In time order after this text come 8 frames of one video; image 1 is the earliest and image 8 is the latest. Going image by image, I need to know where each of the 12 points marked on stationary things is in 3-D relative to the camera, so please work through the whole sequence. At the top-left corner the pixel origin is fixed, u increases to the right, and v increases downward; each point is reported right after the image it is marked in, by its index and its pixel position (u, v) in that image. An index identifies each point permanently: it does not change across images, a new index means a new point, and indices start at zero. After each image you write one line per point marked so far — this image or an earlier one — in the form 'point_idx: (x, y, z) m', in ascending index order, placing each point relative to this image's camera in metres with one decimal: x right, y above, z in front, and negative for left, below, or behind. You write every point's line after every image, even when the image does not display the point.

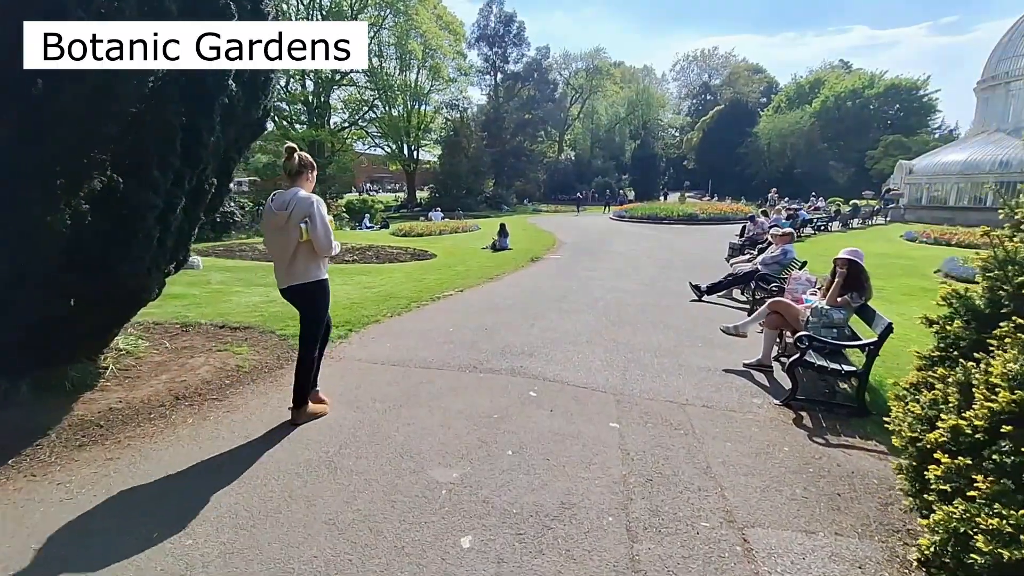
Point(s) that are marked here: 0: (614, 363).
0: (+1.2, -0.9, +6.0) m
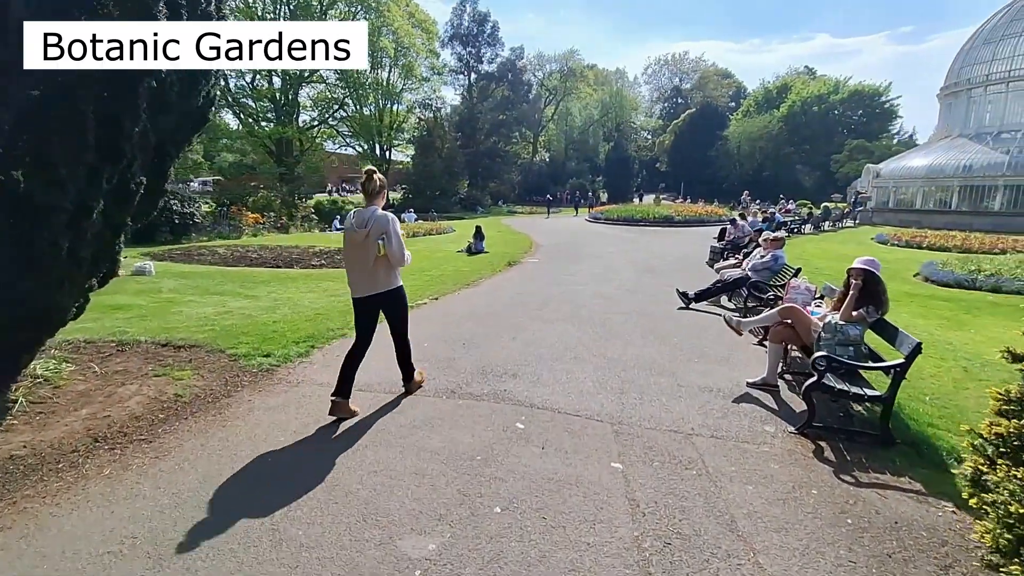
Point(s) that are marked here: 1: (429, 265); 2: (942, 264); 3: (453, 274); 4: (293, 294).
0: (+1.0, -1.0, +5.4) m
1: (-2.6, +0.7, +16.0) m
2: (+11.8, +0.7, +14.1) m
3: (-1.6, +0.4, +13.9) m
4: (-4.6, -0.1, +11.0) m
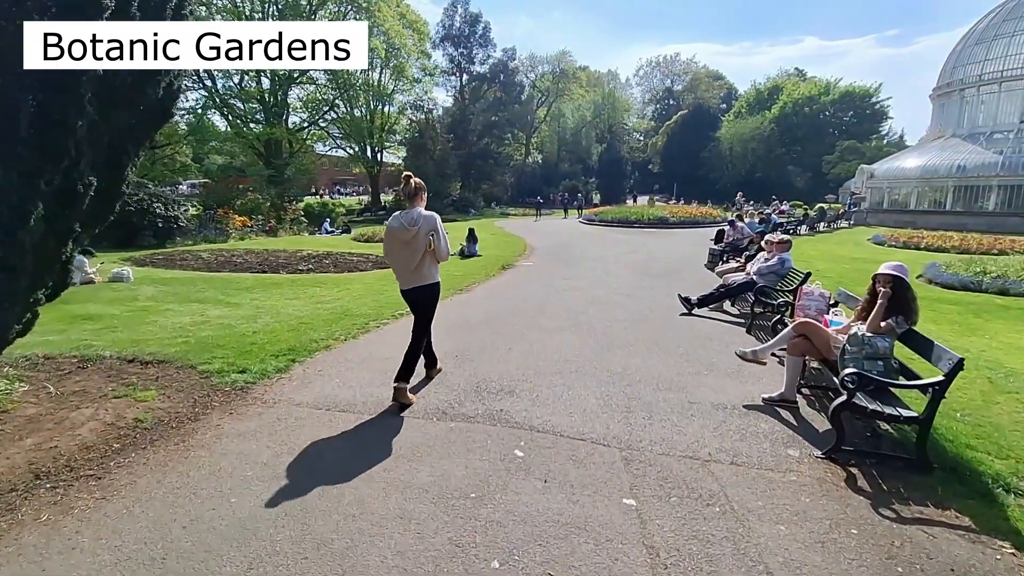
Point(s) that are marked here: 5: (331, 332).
0: (+1.0, -1.1, +4.9) m
1: (-2.7, +0.6, +15.5) m
2: (+11.6, +0.6, +13.8) m
3: (-1.7, +0.2, +13.4) m
4: (-4.7, -0.3, +10.5) m
5: (-2.7, -0.7, +7.7) m
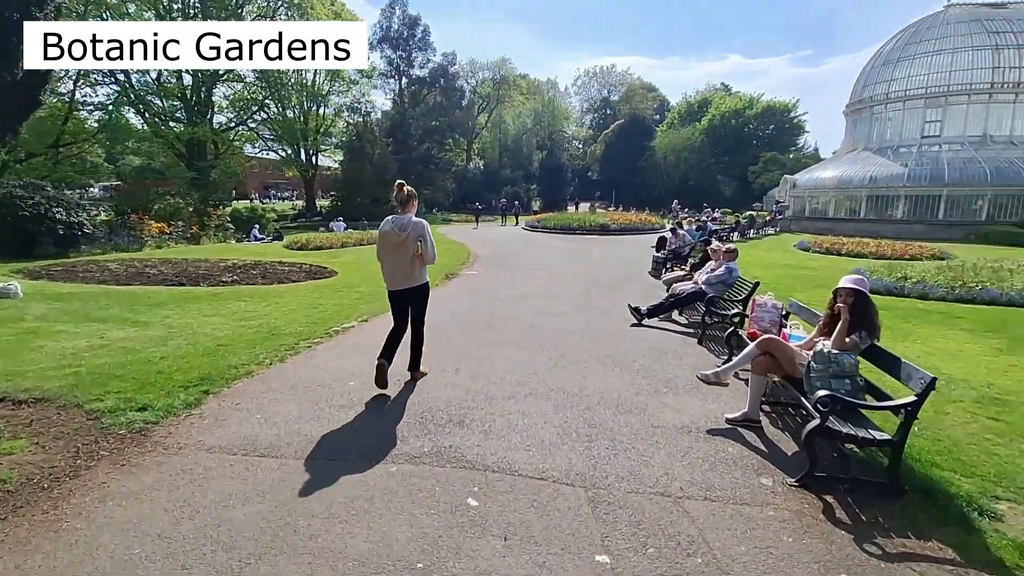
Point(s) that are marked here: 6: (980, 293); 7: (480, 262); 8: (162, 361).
0: (+0.5, -1.3, +4.5) m
1: (-4.4, +0.2, +14.6) m
2: (+10.1, +0.5, +14.6) m
3: (-3.1, 0.0, +12.7) m
4: (-5.8, -0.6, +9.4) m
5: (-3.5, -0.9, +6.9) m
6: (+10.7, -0.1, +11.8) m
7: (-1.1, +0.9, +17.9) m
8: (-4.4, -0.9, +6.5) m
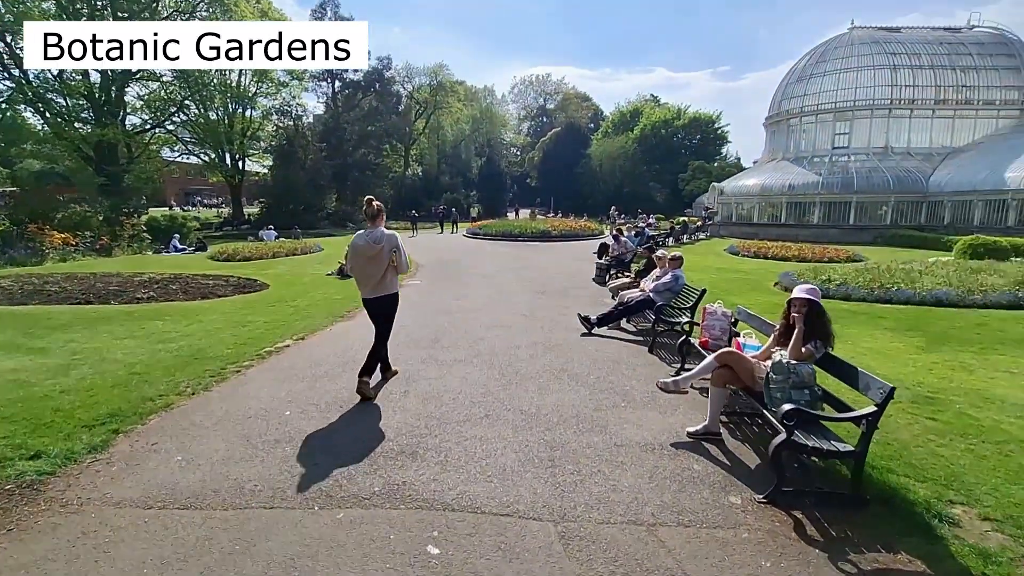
0: (+0.2, -1.4, +4.3) m
1: (-5.8, -0.1, +13.8) m
2: (+8.5, +0.4, +15.4) m
3: (-4.4, -0.4, +12.0) m
4: (-6.6, -0.9, +8.4) m
5: (-4.0, -1.1, +6.2) m
6: (+9.4, -0.1, +12.7) m
7: (-3.1, +0.6, +17.4) m
8: (-4.9, -1.2, +5.7) m
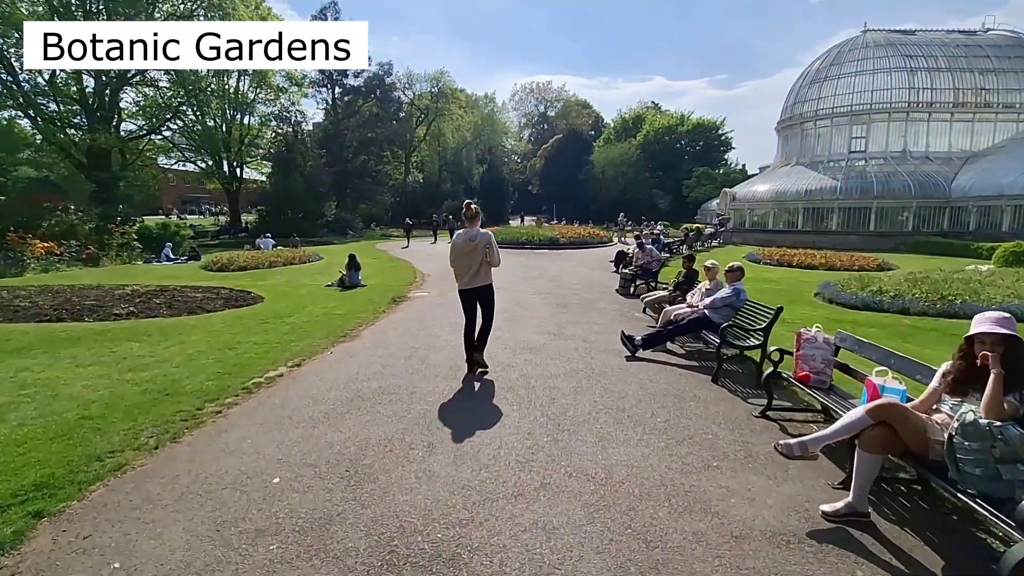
0: (+0.7, -1.6, +3.0) m
1: (-5.4, -0.4, +12.5) m
2: (+9.0, +0.1, +14.1) m
3: (-3.9, -0.7, +10.7) m
4: (-6.2, -1.2, +7.1) m
5: (-3.6, -1.4, +4.9) m
6: (+9.9, -0.4, +11.4) m
7: (-2.6, +0.2, +16.1) m
8: (-4.5, -1.4, +4.4) m
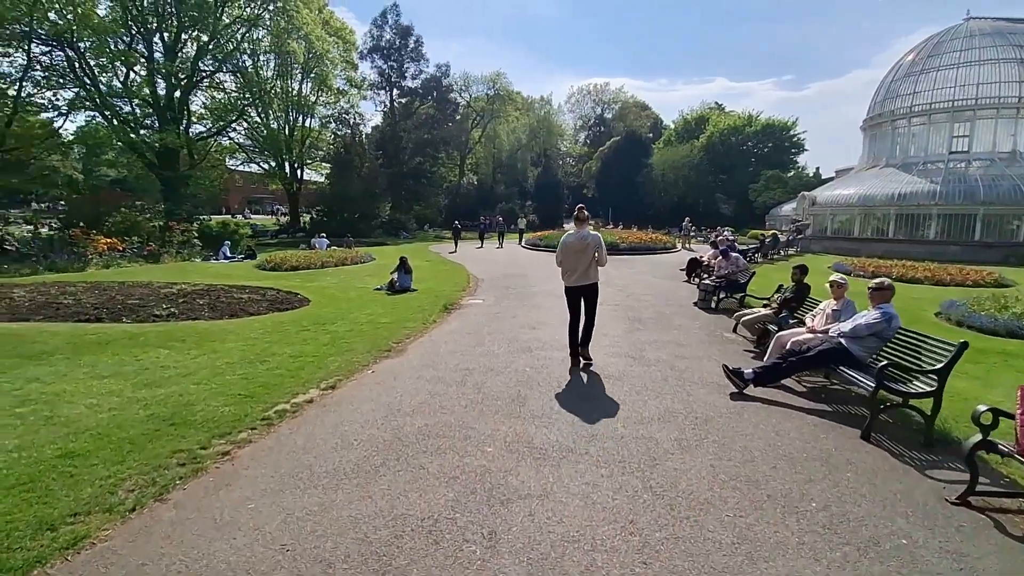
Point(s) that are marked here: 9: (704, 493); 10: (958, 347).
0: (+1.1, -1.7, +1.5) m
1: (-4.0, -0.5, +11.5) m
2: (+10.5, -0.4, +11.8) m
3: (-2.7, -0.8, +9.6) m
4: (-5.3, -1.2, +6.3) m
5: (-2.9, -1.4, +3.8) m
6: (+11.1, -0.9, +9.0) m
7: (-0.8, 0.0, +14.9) m
8: (-3.9, -1.4, +3.4) m
9: (+1.4, -1.5, +3.7) m
10: (+4.2, -0.5, +4.9) m
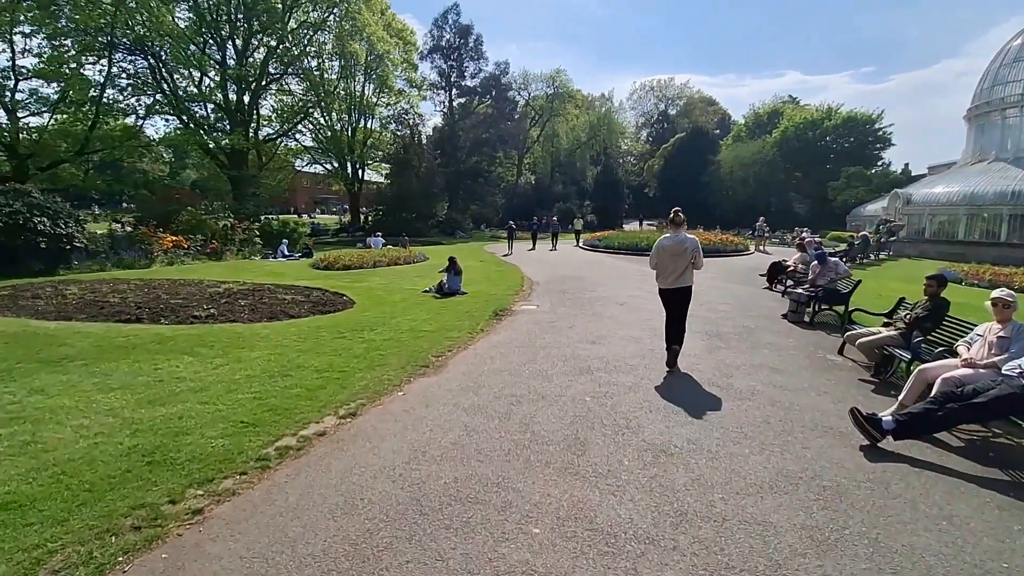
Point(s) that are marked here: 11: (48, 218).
0: (+1.1, -1.9, +0.2) m
1: (-2.8, -0.6, +10.7) m
2: (+11.6, -0.7, +9.4) m
3: (-1.7, -0.8, +8.7) m
4: (-4.7, -1.2, +5.6) m
5: (-2.6, -1.5, +2.9) m
6: (+11.9, -1.2, +6.6) m
7: (+0.7, -0.1, +13.7) m
8: (-3.6, -1.5, +2.6) m
9: (+1.7, -1.6, +2.3) m
10: (+4.5, -0.7, +3.2) m
11: (-15.9, +2.5, +18.1) m
